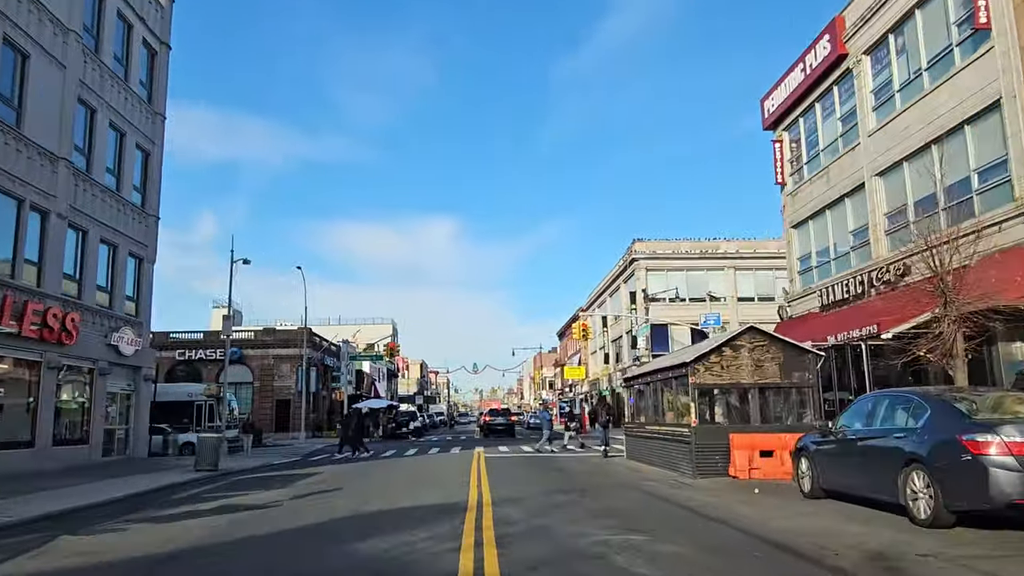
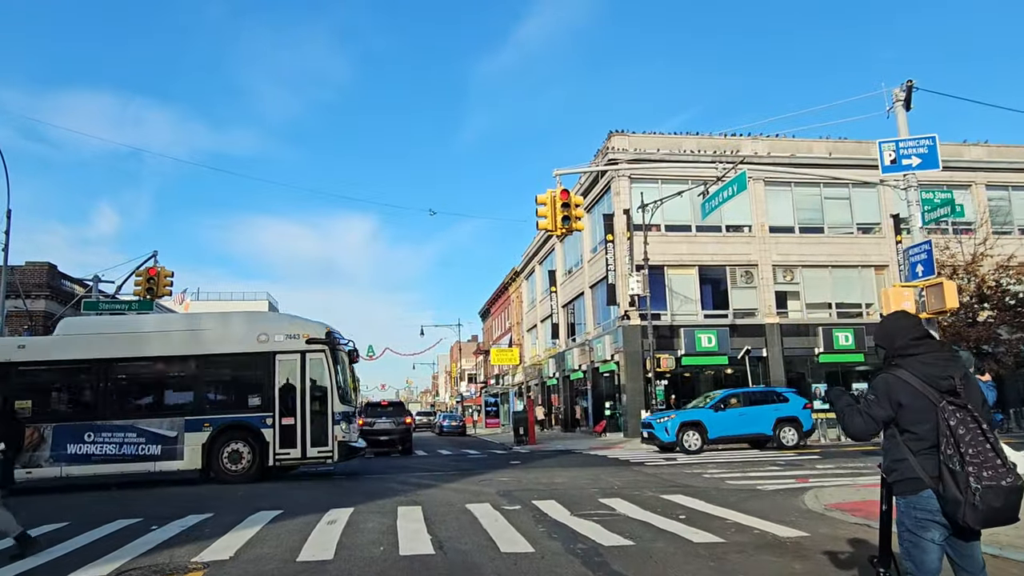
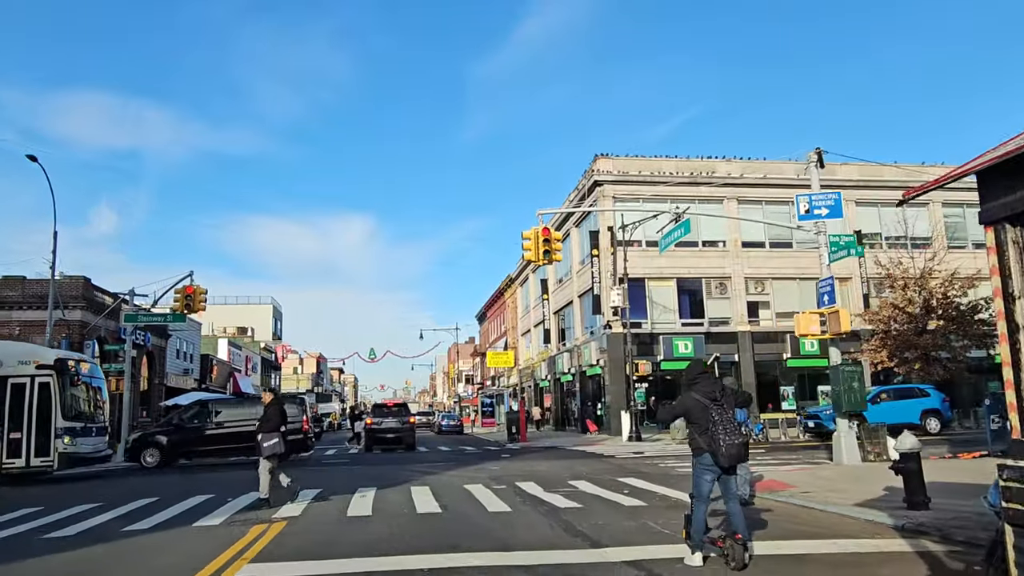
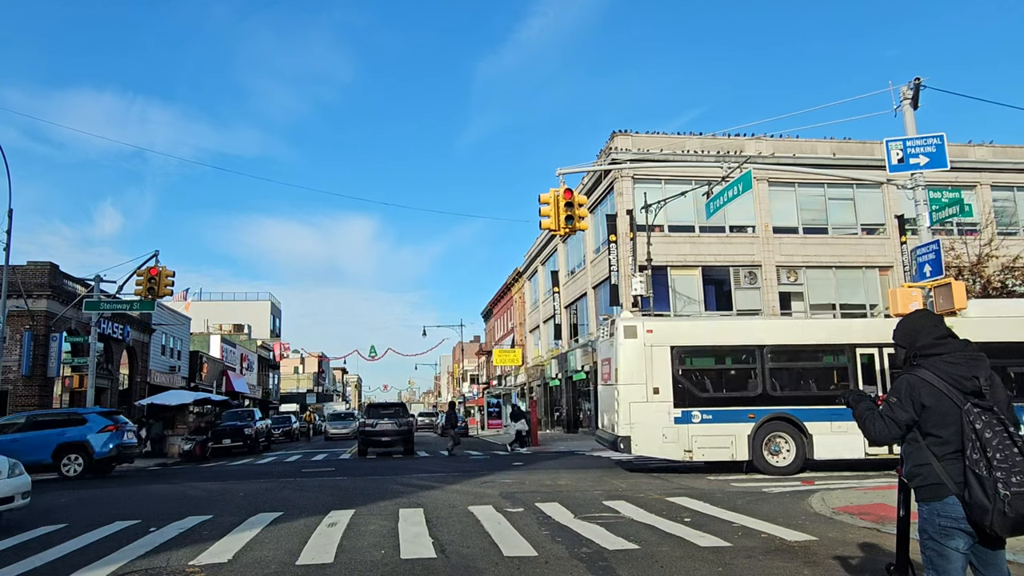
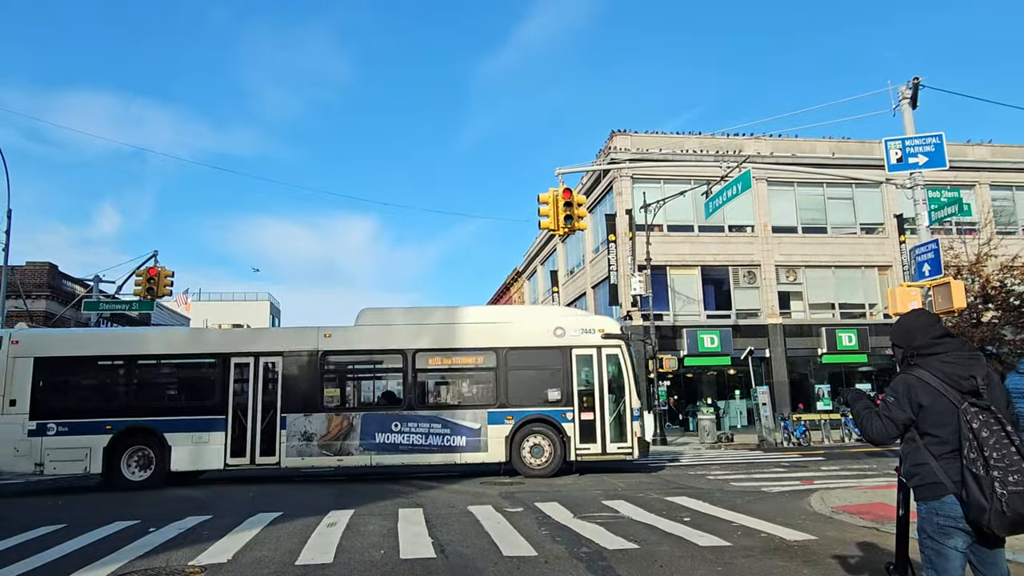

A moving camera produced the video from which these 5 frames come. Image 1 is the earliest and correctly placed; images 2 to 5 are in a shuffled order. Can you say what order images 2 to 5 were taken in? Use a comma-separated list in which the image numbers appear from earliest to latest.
3, 2, 5, 4
